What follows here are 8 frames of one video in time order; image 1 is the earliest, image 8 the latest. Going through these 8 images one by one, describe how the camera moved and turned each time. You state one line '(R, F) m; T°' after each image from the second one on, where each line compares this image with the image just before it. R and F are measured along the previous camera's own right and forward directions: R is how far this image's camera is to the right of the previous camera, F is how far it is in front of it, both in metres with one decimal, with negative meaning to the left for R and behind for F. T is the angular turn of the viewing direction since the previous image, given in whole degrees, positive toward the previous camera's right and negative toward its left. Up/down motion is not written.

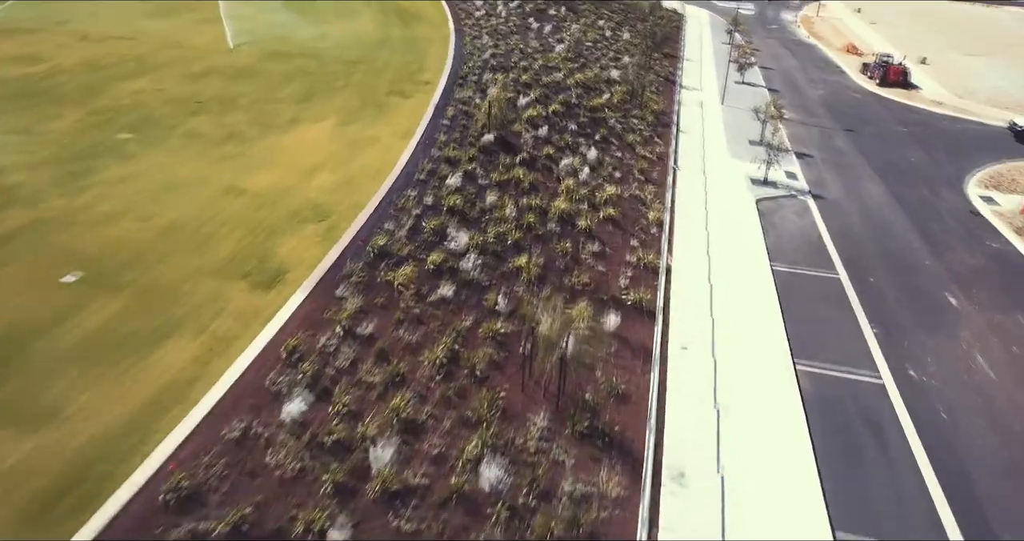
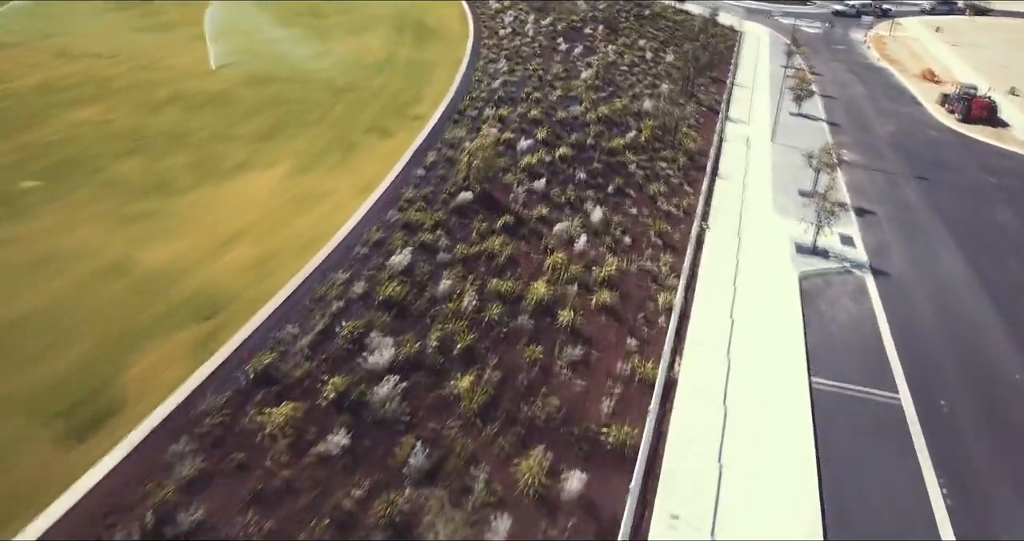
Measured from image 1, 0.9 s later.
(+1.7, +3.7) m; -4°
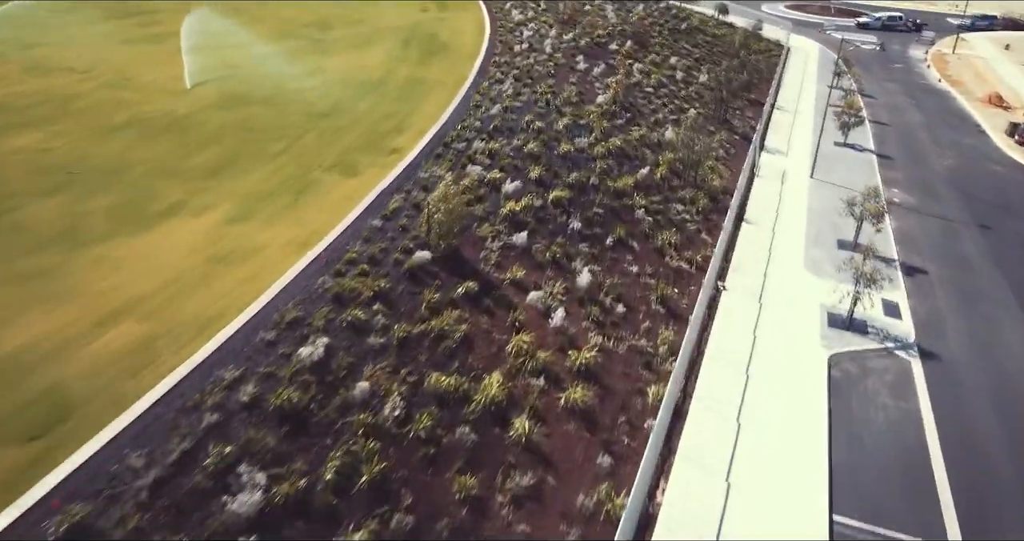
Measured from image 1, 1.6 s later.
(+1.5, +2.8) m; -3°
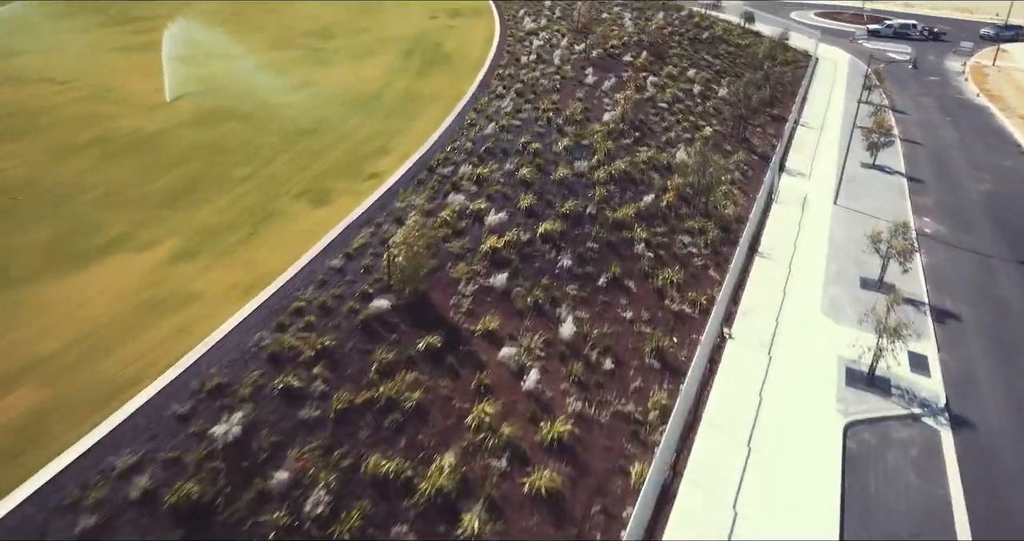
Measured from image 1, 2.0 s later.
(+0.9, +1.6) m; -2°
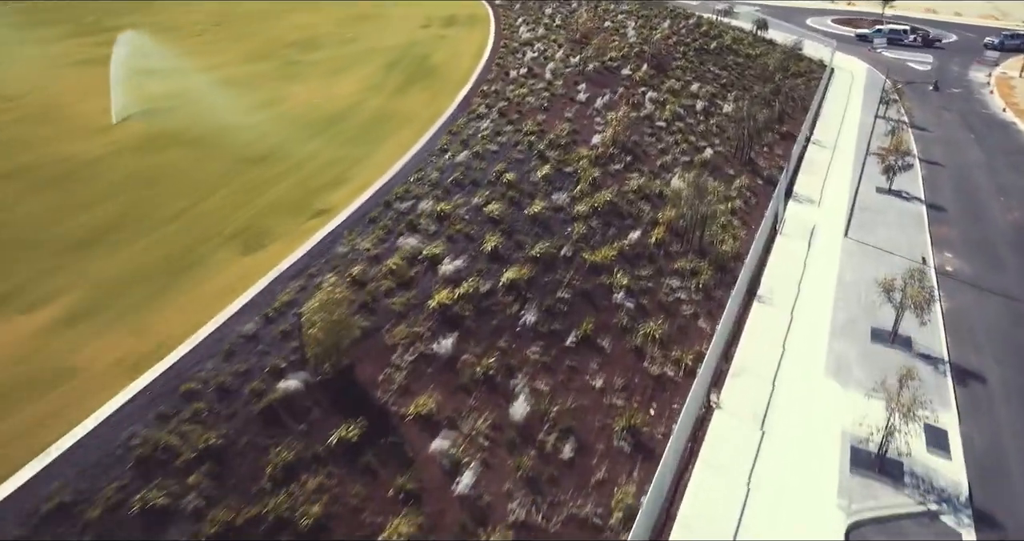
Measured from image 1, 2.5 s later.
(+1.1, +2.0) m; -1°
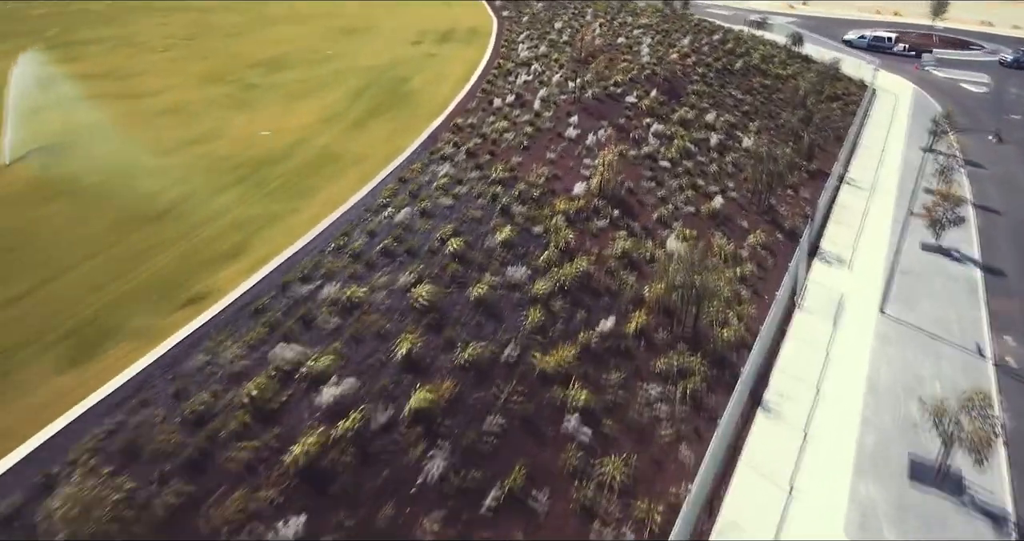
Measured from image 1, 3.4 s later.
(+1.8, +3.6) m; -3°
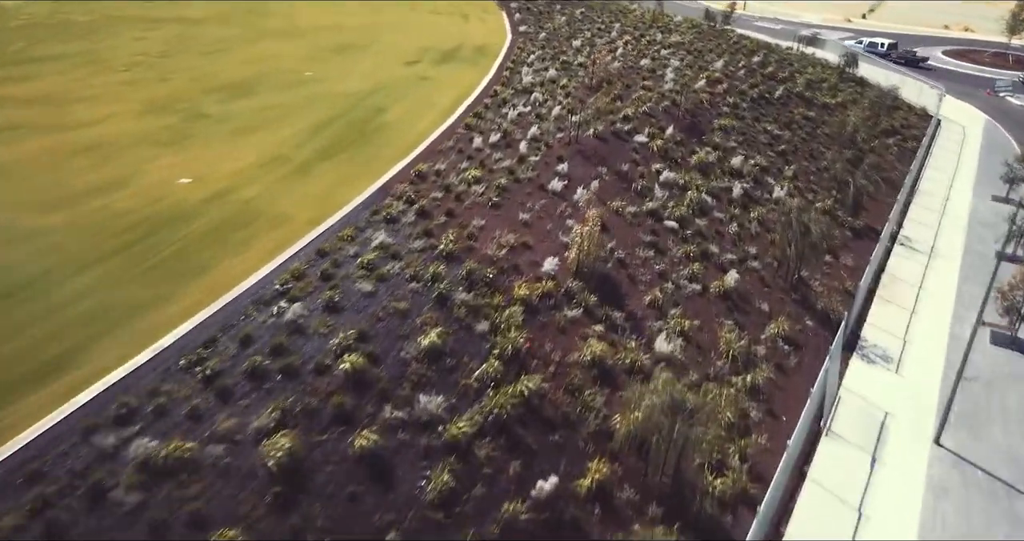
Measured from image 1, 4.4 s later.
(+1.9, +3.8) m; -4°
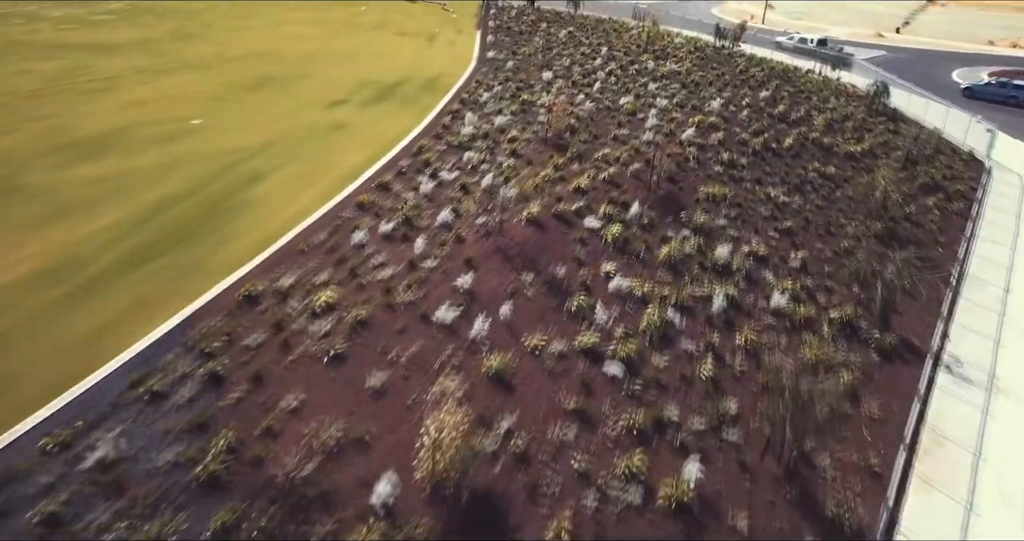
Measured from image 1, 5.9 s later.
(+2.7, +5.7) m; -2°
